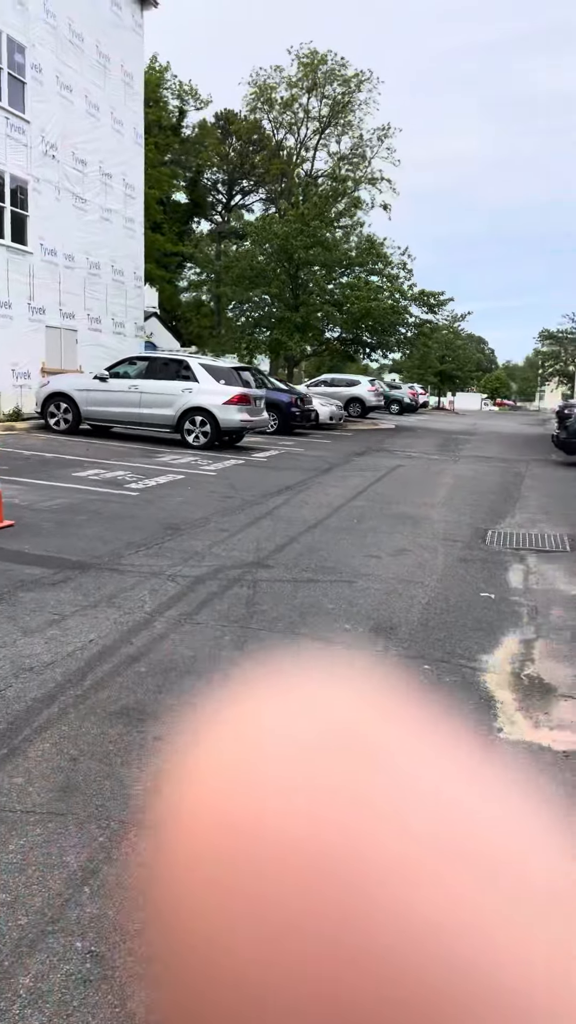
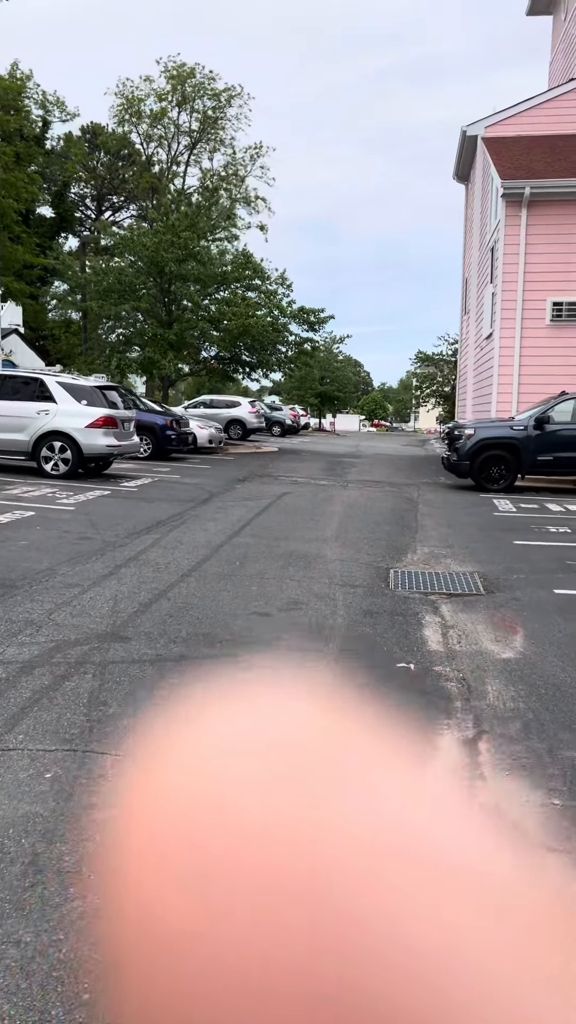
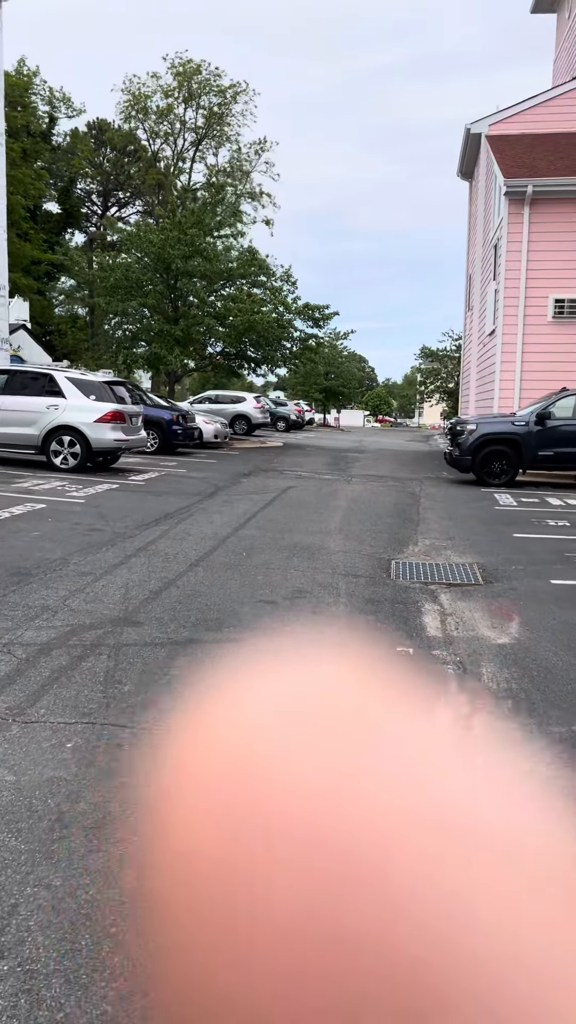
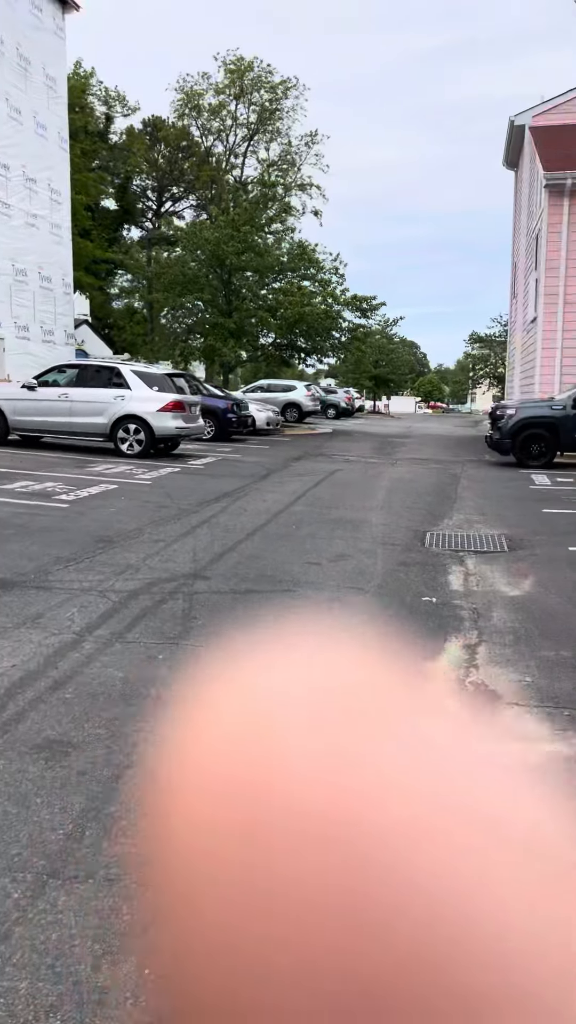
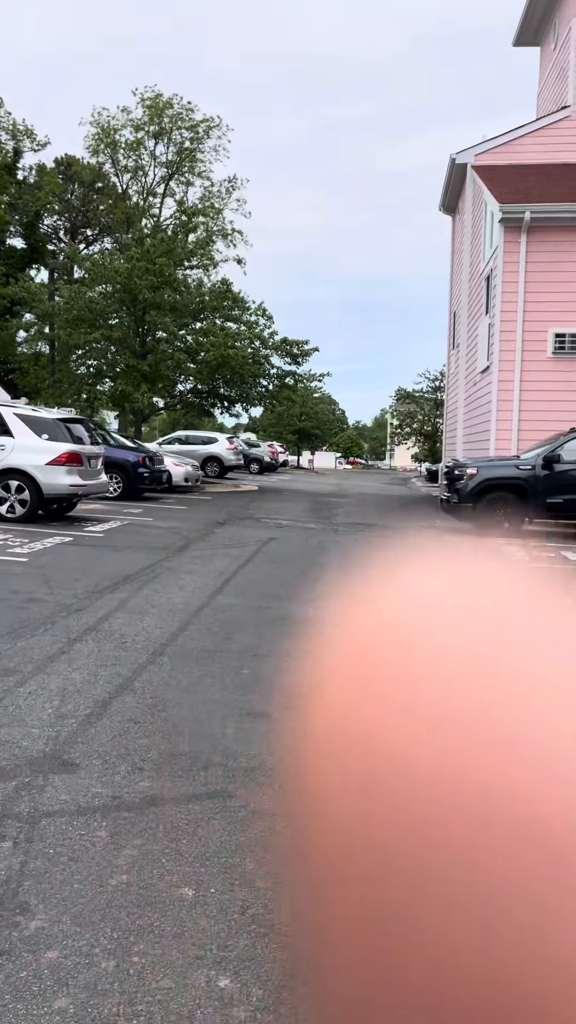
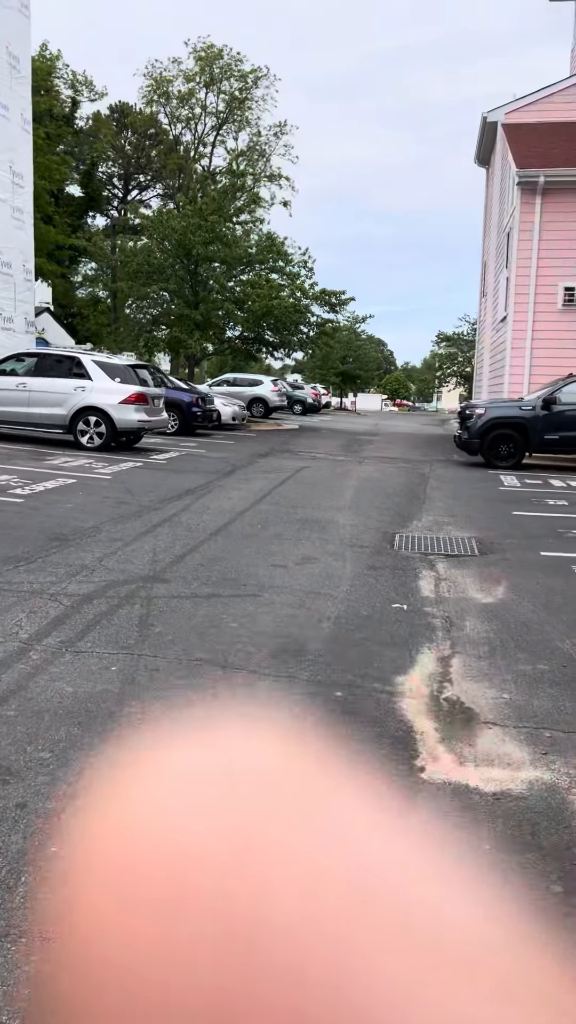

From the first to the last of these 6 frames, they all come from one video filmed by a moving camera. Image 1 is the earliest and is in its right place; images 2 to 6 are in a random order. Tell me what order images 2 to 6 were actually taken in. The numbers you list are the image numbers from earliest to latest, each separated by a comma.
4, 6, 3, 2, 5
